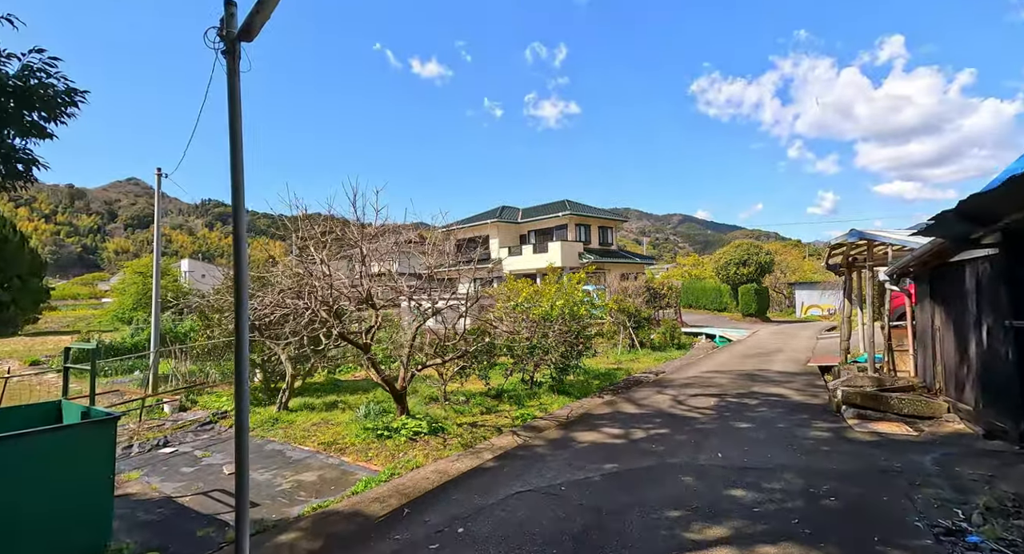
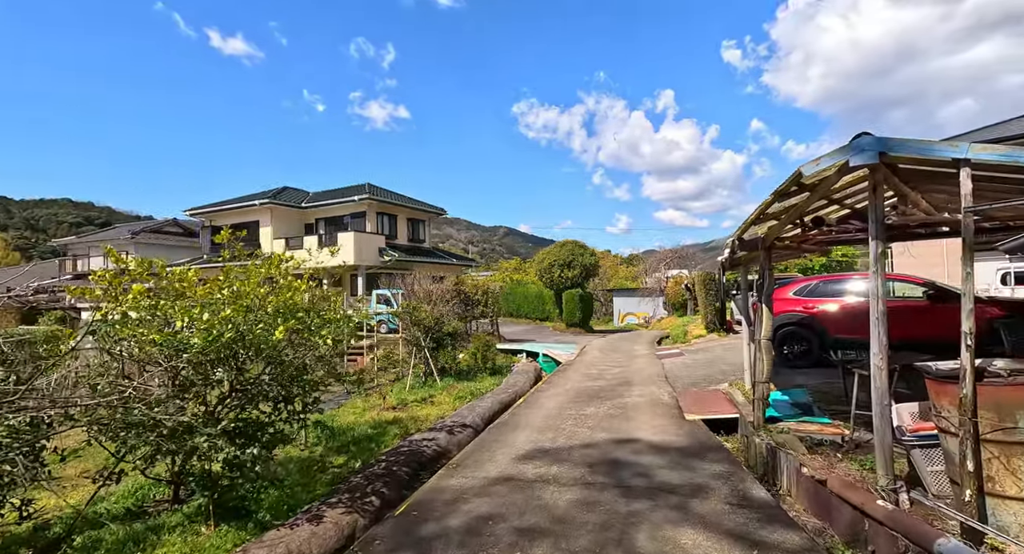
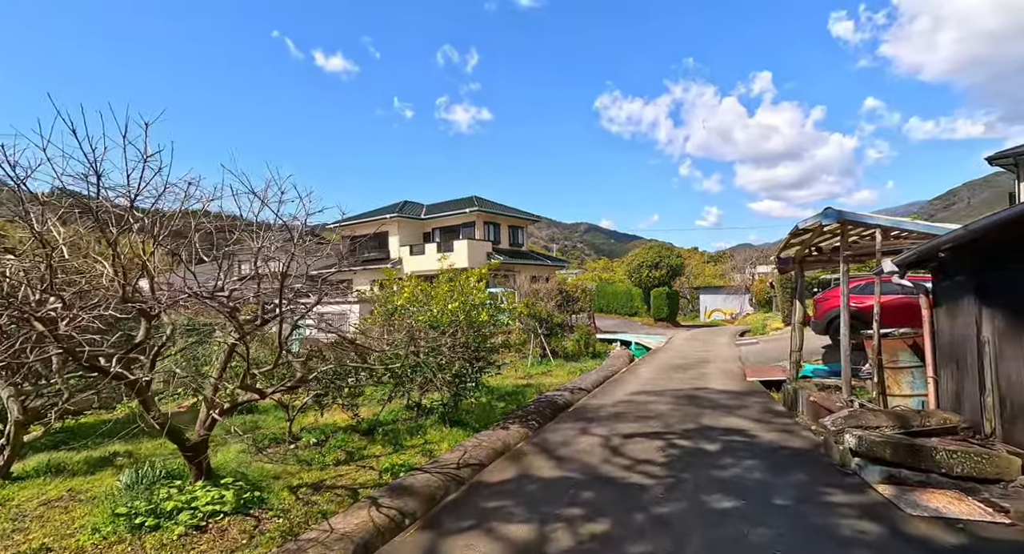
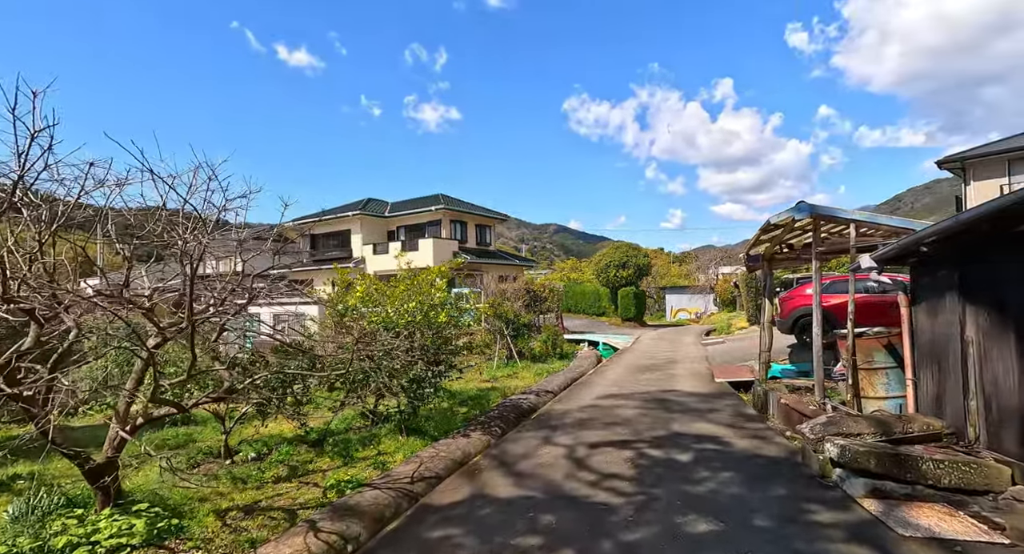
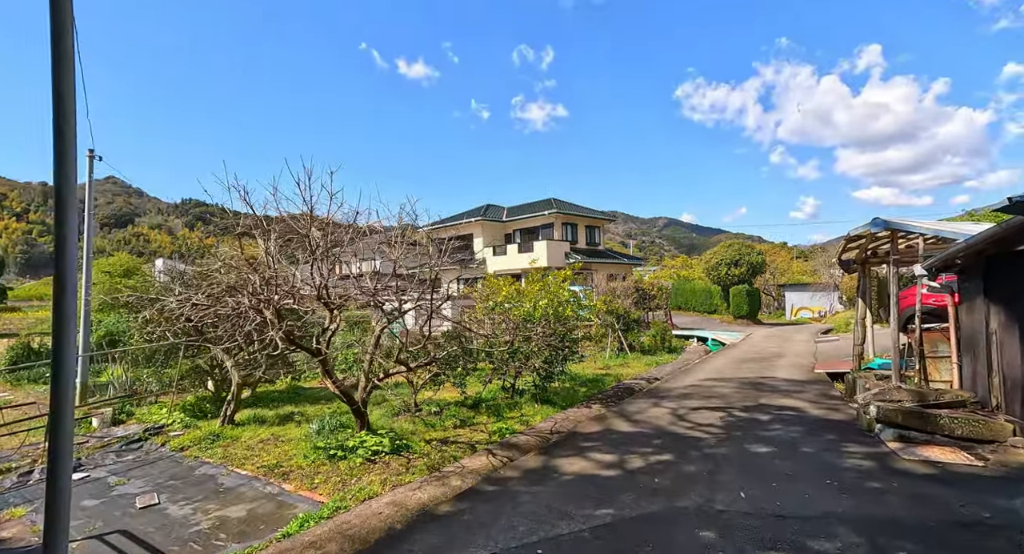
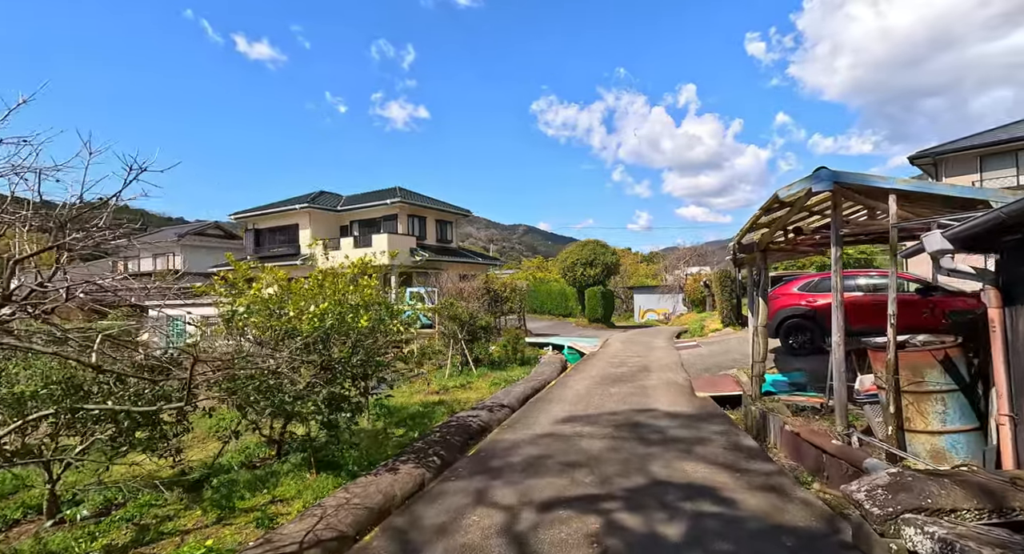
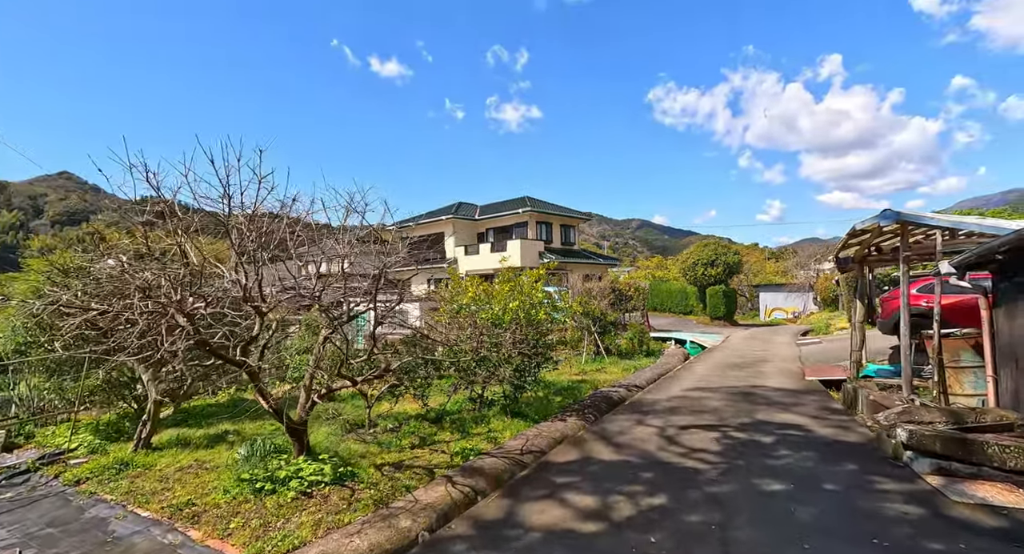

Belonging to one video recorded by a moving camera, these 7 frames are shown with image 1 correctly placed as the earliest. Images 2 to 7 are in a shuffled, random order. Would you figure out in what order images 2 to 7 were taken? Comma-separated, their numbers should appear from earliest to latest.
5, 7, 3, 4, 6, 2
